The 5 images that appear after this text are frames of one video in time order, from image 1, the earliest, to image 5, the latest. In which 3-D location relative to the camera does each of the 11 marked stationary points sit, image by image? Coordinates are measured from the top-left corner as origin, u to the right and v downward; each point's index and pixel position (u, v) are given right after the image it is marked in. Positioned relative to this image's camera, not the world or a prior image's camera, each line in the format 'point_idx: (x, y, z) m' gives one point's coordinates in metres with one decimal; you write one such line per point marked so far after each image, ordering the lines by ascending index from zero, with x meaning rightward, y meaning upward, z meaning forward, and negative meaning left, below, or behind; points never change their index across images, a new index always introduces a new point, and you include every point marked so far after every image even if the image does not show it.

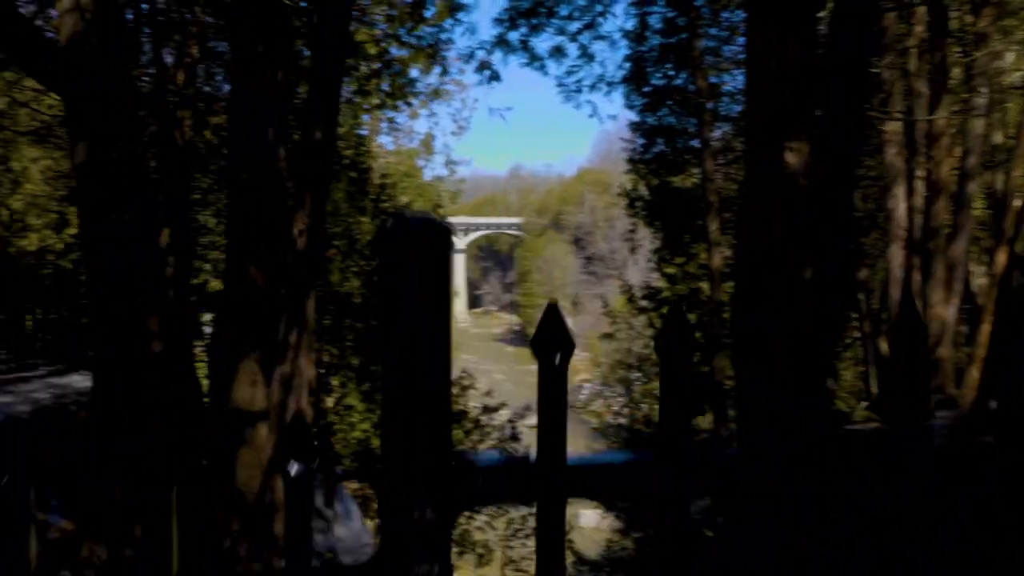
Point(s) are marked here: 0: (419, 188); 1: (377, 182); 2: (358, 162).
0: (-1.1, +1.2, +8.4) m
1: (-1.4, +1.2, +7.3) m
2: (-1.5, +1.4, +6.9) m
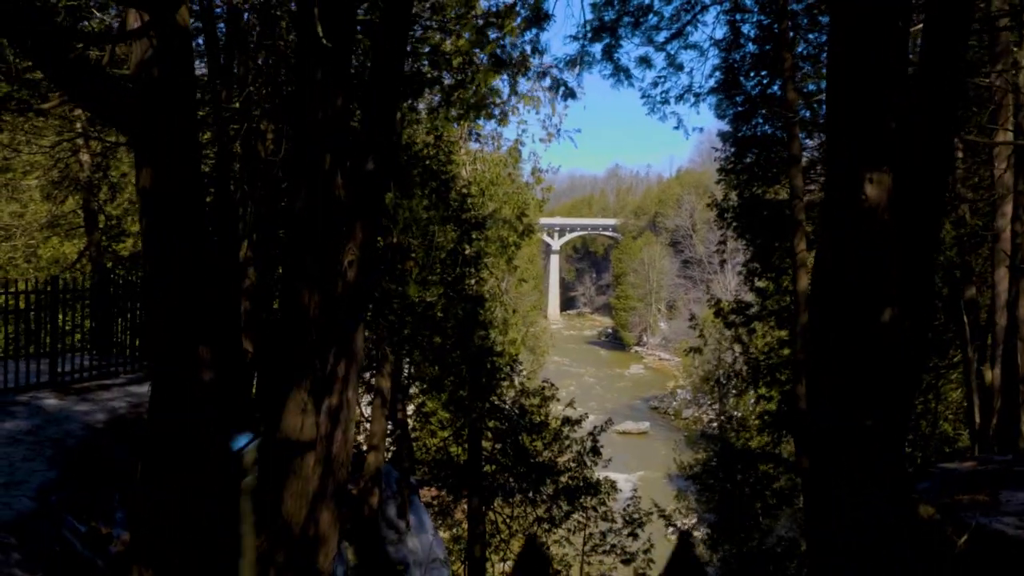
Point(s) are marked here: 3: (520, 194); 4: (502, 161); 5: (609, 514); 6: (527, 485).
0: (-0.1, +1.1, +8.4) m
1: (-0.6, +1.1, +7.3) m
2: (-0.7, +1.2, +6.9) m
3: (+0.1, +1.2, +8.6) m
4: (-0.2, +1.5, +8.2) m
5: (+1.2, -2.8, +8.6) m
6: (+0.2, -2.3, +8.0) m
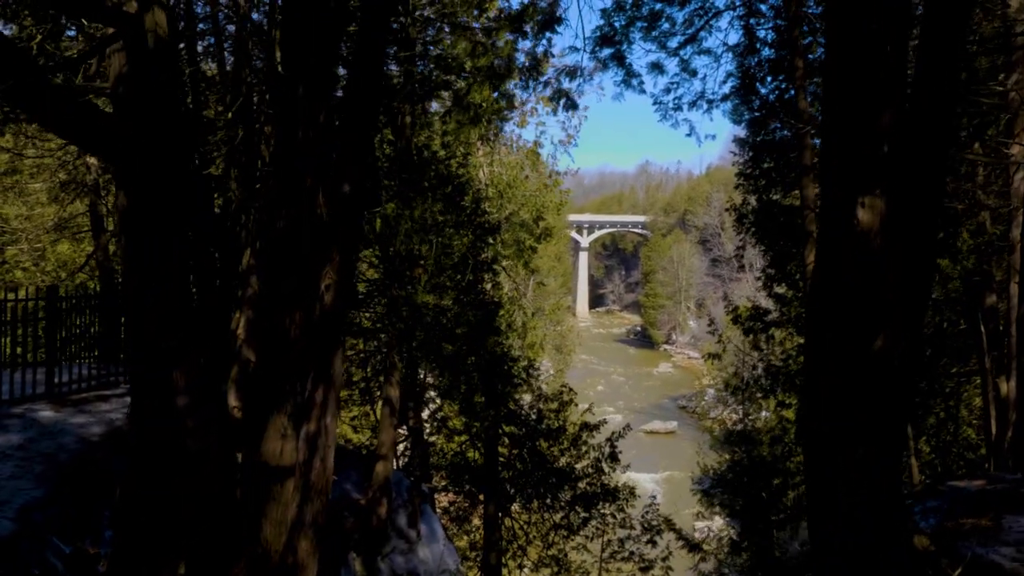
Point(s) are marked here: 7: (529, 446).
0: (+0.1, +1.1, +8.4) m
1: (-0.4, +1.0, +7.3) m
2: (-0.6, +1.2, +6.9) m
3: (+0.3, +1.2, +8.6) m
4: (0.0, +1.5, +8.1) m
5: (+1.4, -2.9, +8.5) m
6: (+0.4, -2.3, +8.0) m
7: (+0.2, -1.9, +8.2) m
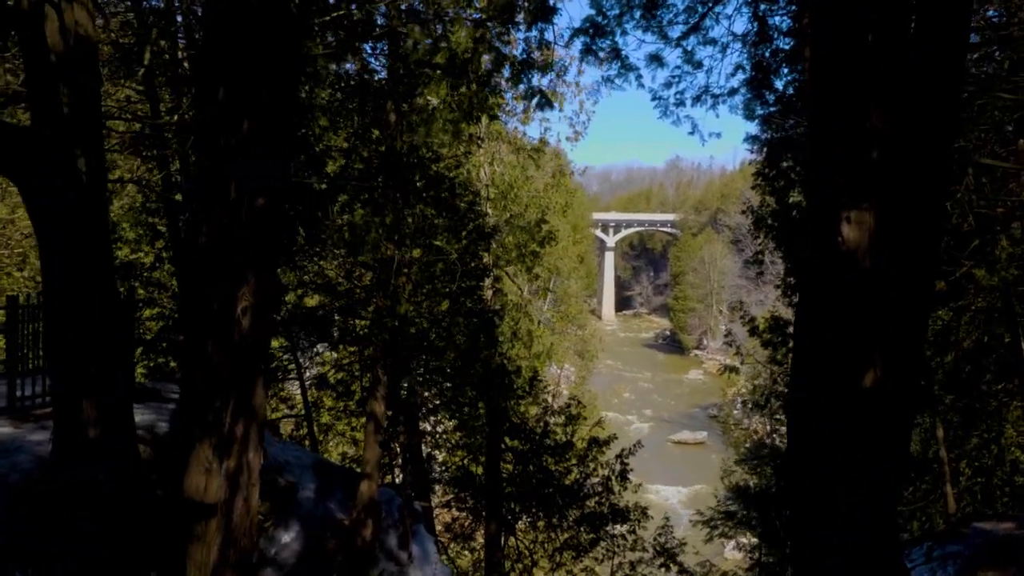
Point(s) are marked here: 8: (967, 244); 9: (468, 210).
0: (+0.2, +1.0, +8.0) m
1: (-0.4, +0.9, +6.9) m
2: (-0.6, +1.1, +6.6) m
3: (+0.4, +1.1, +8.2) m
4: (+0.1, +1.4, +7.7) m
5: (+1.5, -2.9, +8.0) m
6: (+0.5, -2.4, +7.6) m
7: (+0.2, -1.9, +7.7) m
8: (+4.2, +0.4, +6.5) m
9: (-0.4, +0.8, +6.8) m
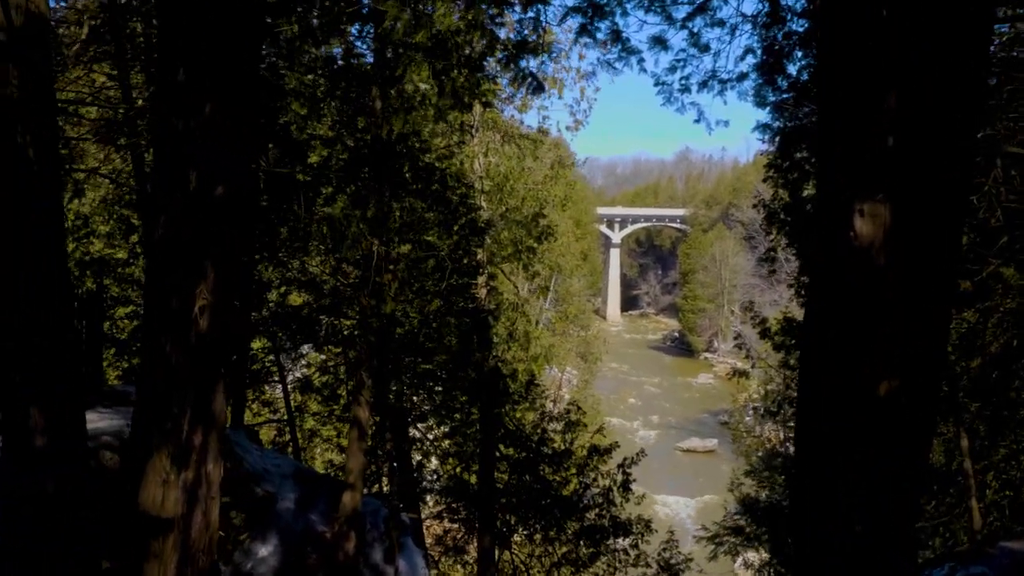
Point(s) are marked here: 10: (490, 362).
0: (+0.1, +1.0, +7.6) m
1: (-0.5, +1.0, +6.6) m
2: (-0.7, +1.1, +6.2) m
3: (+0.4, +1.1, +7.8) m
4: (0.0, +1.4, +7.4) m
5: (+1.4, -2.9, +7.6) m
6: (+0.4, -2.4, +7.2) m
7: (+0.2, -1.9, +7.4) m
8: (+4.2, +0.4, +6.0) m
9: (-0.5, +0.8, +6.4) m
10: (-0.2, -0.7, +6.9) m
